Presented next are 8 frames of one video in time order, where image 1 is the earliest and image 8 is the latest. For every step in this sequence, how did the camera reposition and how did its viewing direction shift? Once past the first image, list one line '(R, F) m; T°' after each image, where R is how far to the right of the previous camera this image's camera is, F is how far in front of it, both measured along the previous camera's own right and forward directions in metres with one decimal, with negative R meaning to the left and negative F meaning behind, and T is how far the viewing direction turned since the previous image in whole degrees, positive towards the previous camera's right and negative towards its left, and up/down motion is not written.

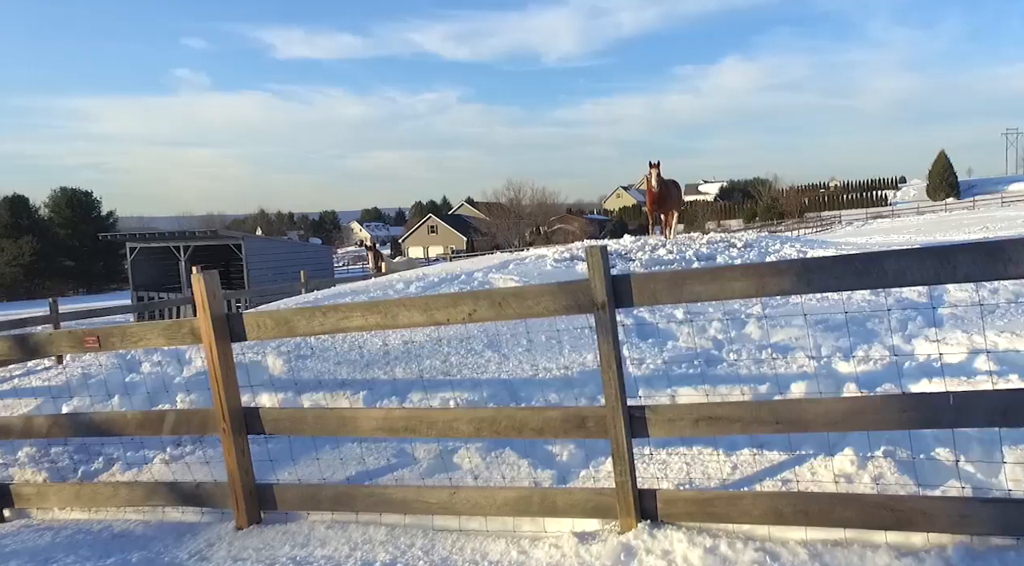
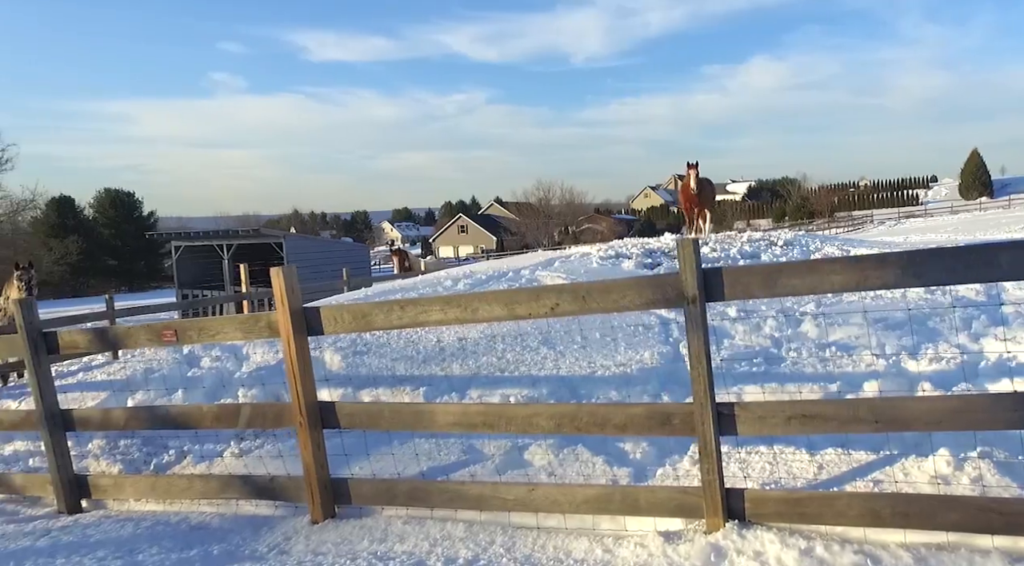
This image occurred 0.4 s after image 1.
(-0.3, 0.0) m; -2°
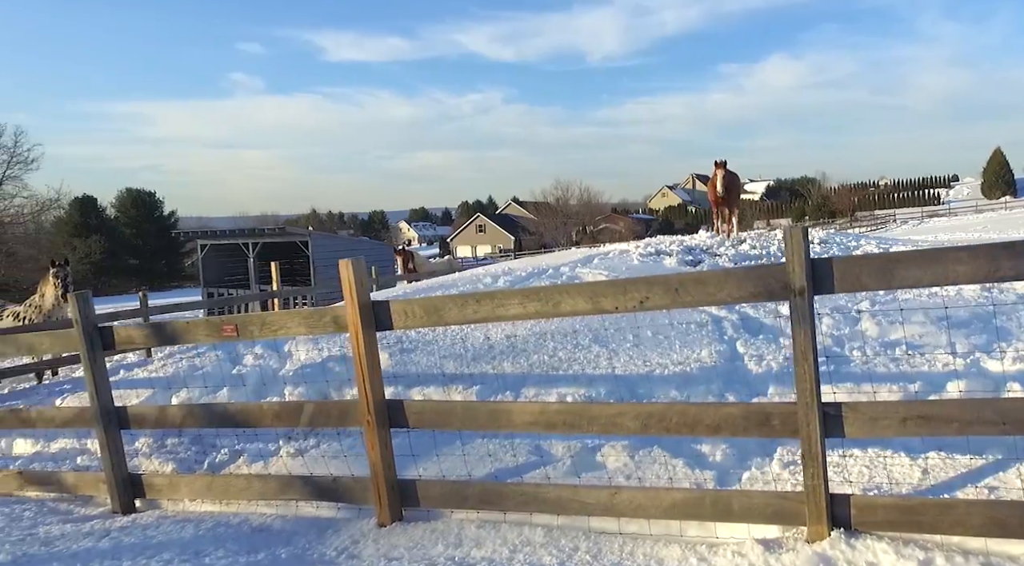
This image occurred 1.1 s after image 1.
(-0.4, +0.2) m; -1°
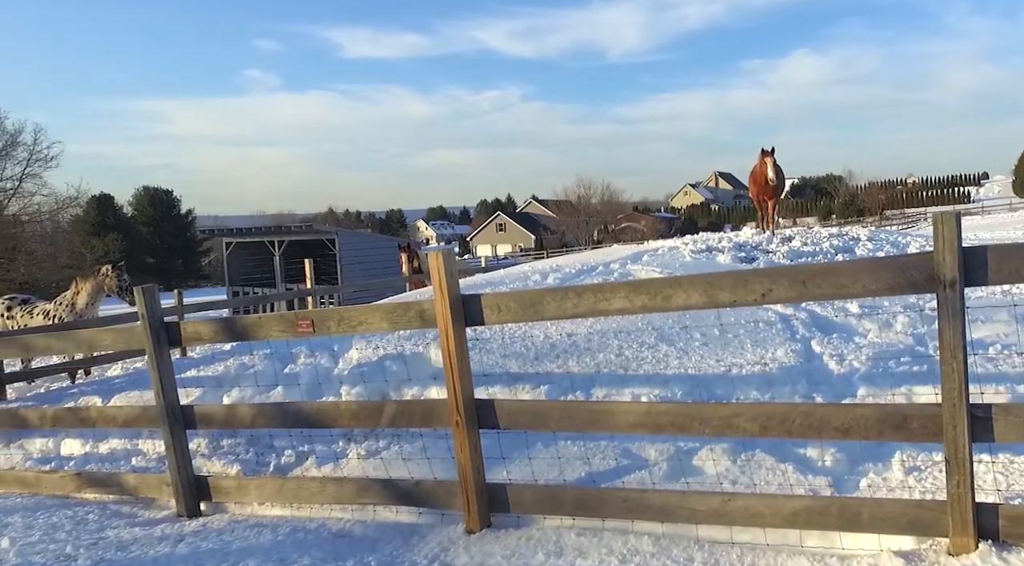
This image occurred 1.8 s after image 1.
(-0.5, +0.3) m; -1°
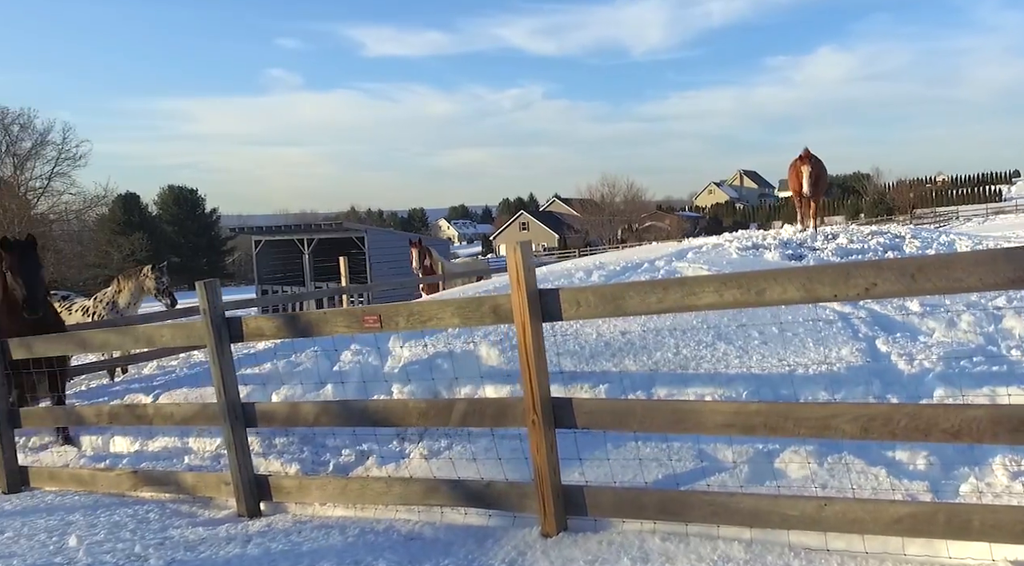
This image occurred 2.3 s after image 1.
(-0.3, +0.2) m; -1°
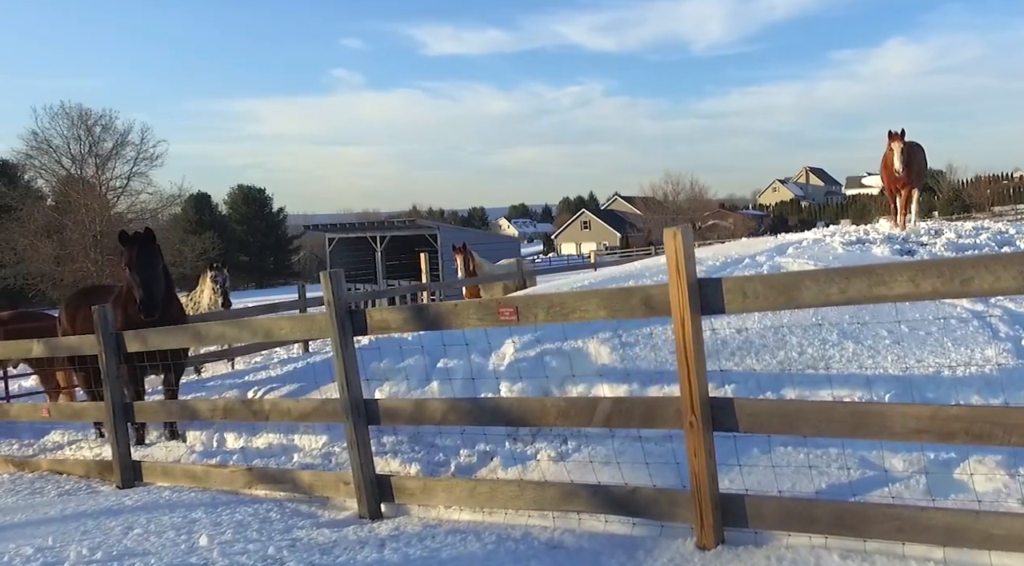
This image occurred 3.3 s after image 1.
(-0.5, +0.3) m; -4°
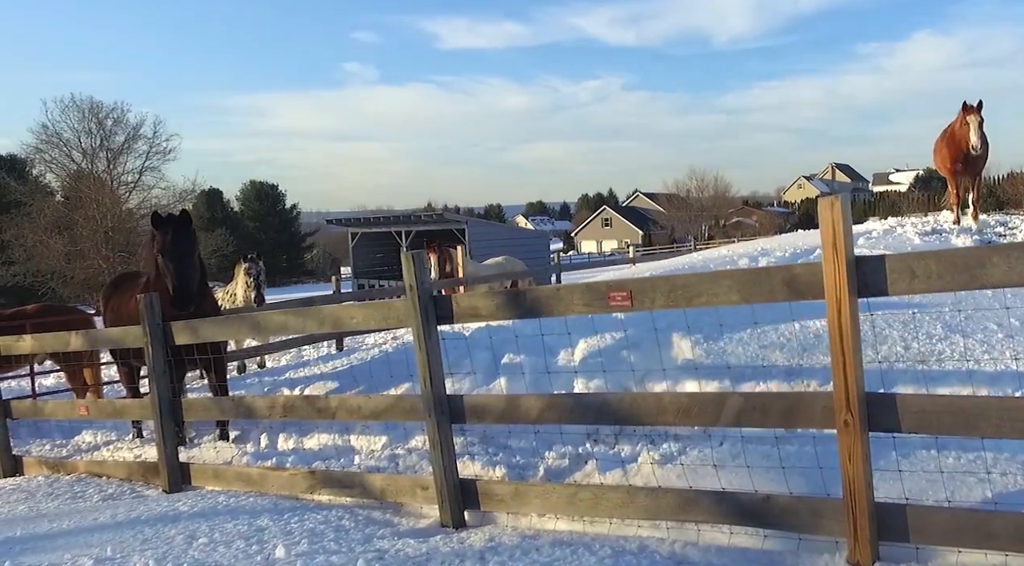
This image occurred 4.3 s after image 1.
(-0.5, +0.5) m; -1°
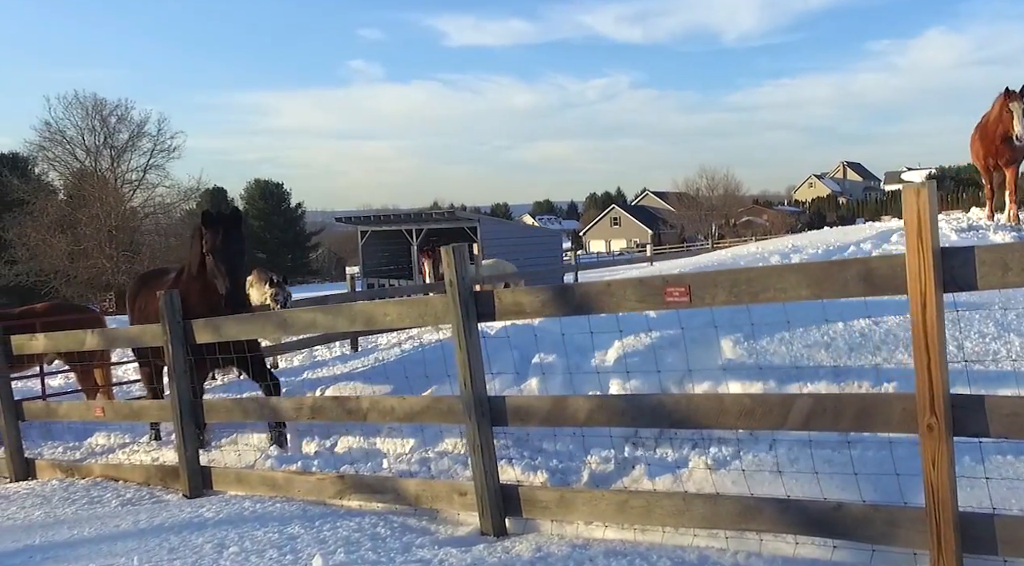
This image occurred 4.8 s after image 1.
(-0.2, +0.2) m; 0°
